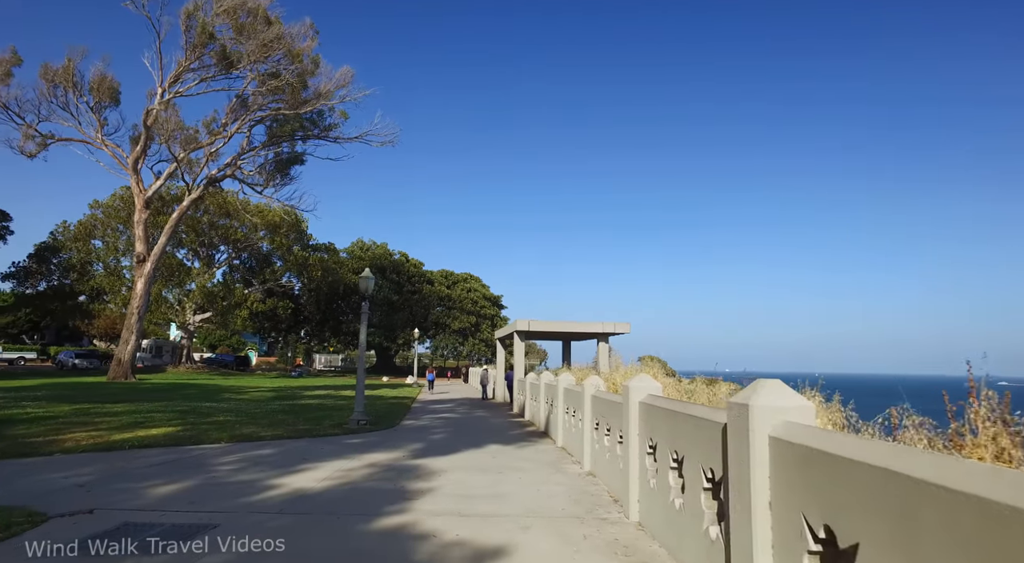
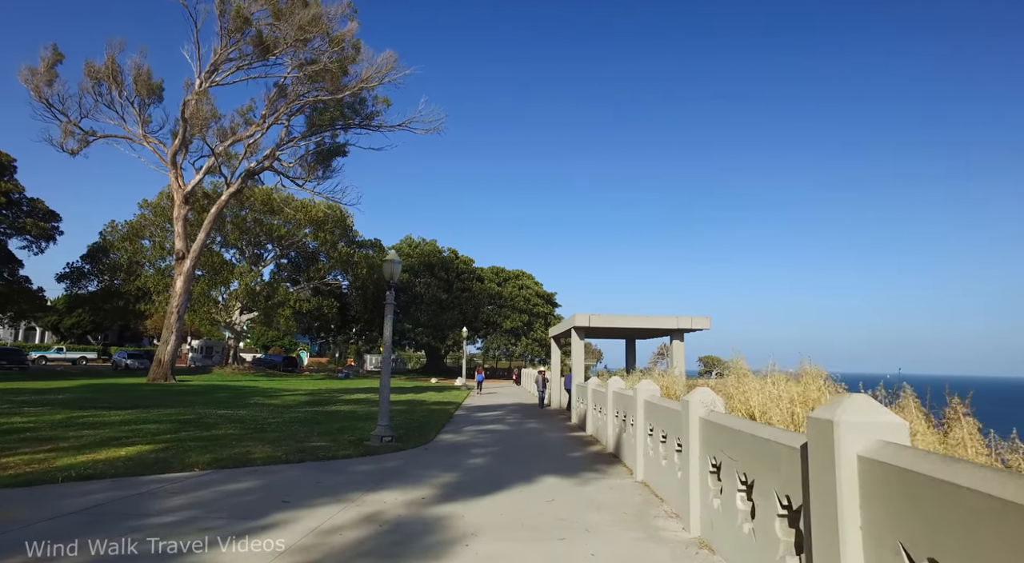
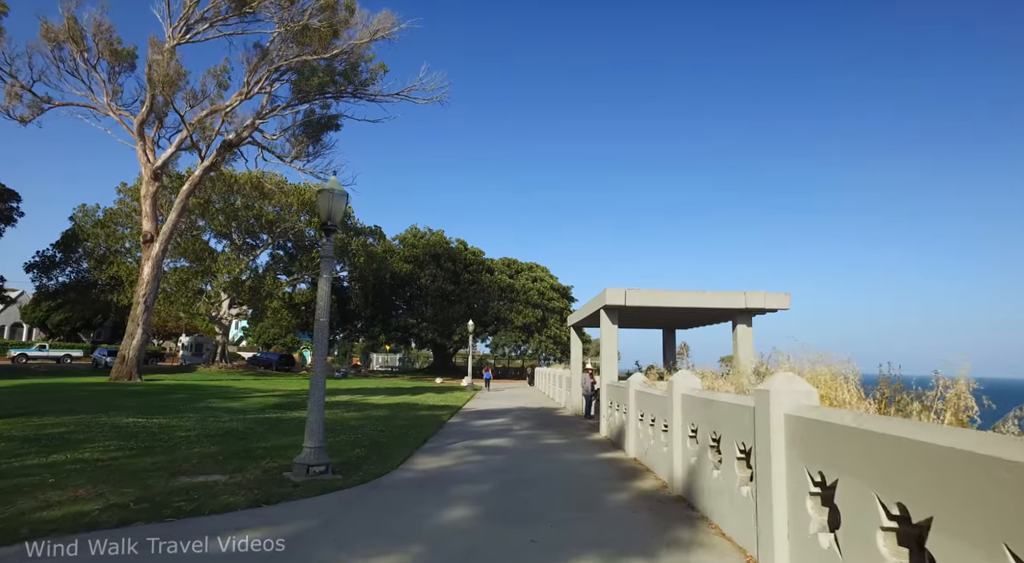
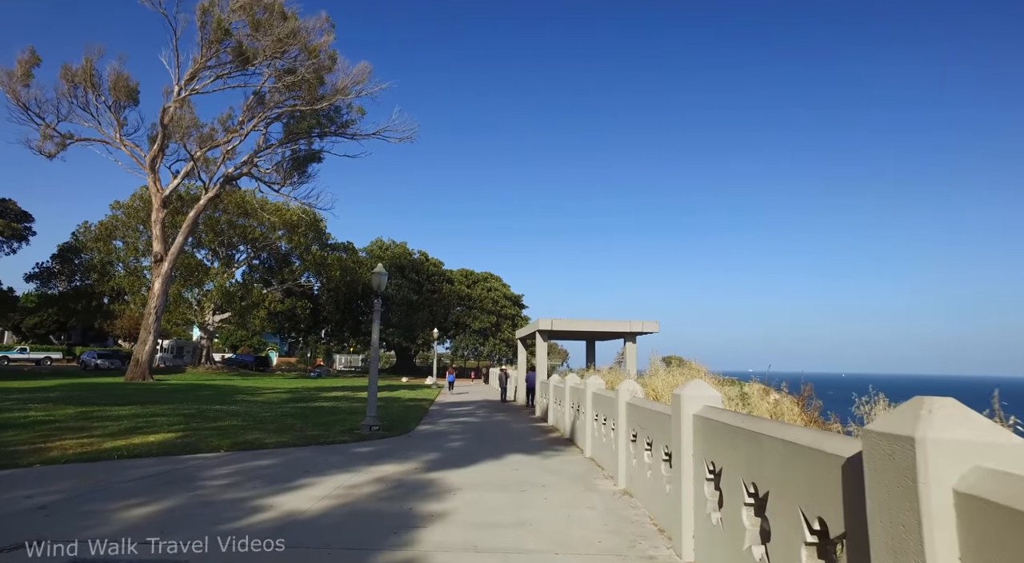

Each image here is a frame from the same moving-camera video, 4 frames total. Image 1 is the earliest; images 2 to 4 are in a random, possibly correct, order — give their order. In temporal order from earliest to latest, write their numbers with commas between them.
4, 2, 3
